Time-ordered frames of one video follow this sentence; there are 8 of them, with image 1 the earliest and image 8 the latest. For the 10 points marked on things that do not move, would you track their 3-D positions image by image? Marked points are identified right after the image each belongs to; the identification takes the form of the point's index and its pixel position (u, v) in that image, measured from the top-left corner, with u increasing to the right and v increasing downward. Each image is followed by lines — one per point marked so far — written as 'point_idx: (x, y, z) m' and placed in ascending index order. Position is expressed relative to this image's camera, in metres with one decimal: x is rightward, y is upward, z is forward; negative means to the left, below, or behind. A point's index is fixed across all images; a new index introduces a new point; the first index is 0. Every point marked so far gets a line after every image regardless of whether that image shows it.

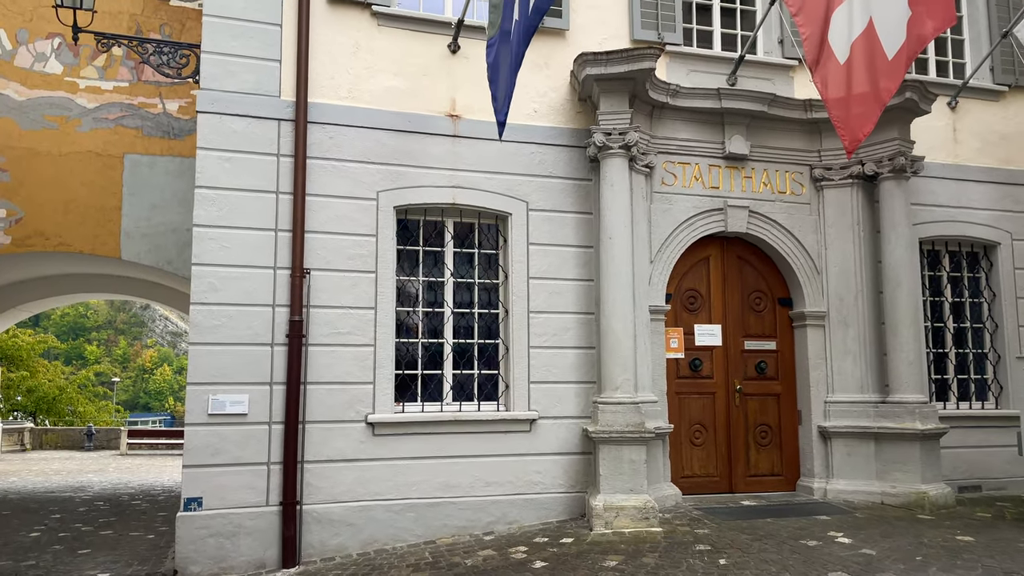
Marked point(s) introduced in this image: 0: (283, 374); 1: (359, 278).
0: (-2.0, -0.8, +6.8) m
1: (-1.4, +0.1, +7.1) m
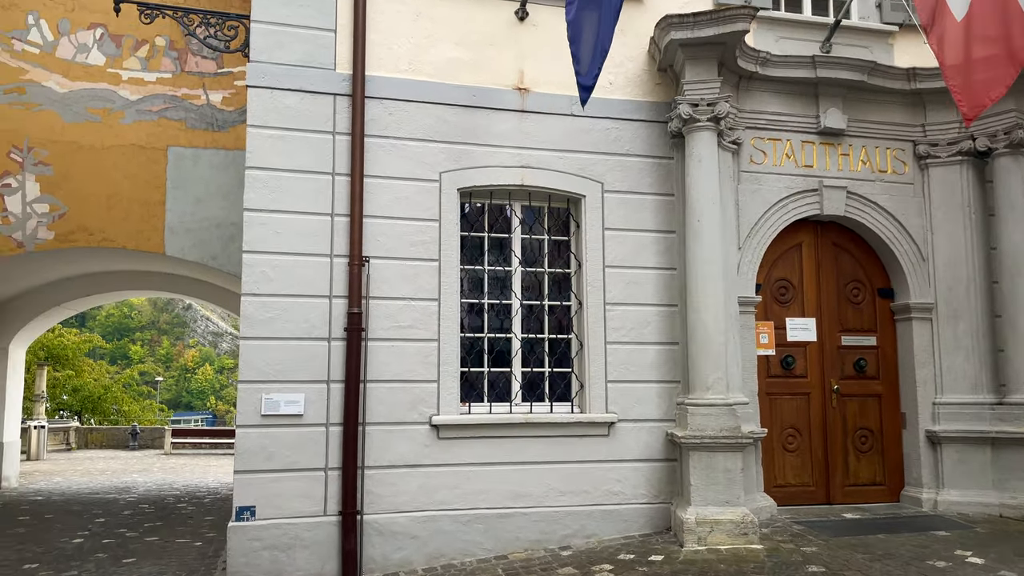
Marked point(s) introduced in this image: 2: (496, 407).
0: (-1.4, -0.7, +6.2) m
1: (-0.8, +0.2, +6.5) m
2: (-0.1, -1.0, +6.6) m
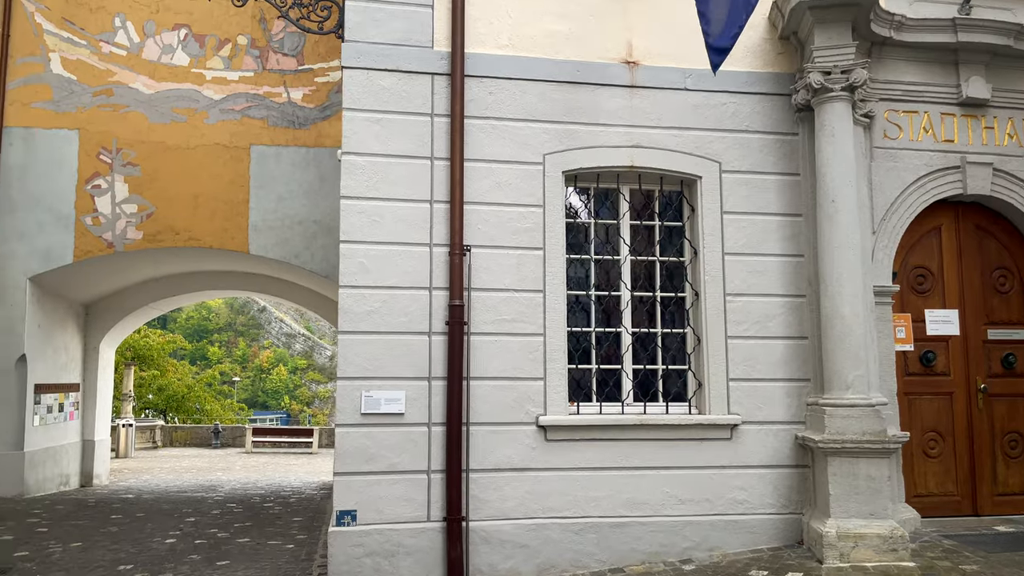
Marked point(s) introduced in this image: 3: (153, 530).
0: (-0.5, -0.6, +5.8) m
1: (+0.1, +0.2, +6.1) m
2: (+0.7, -0.9, +6.1) m
3: (-4.3, -2.9, +9.4) m
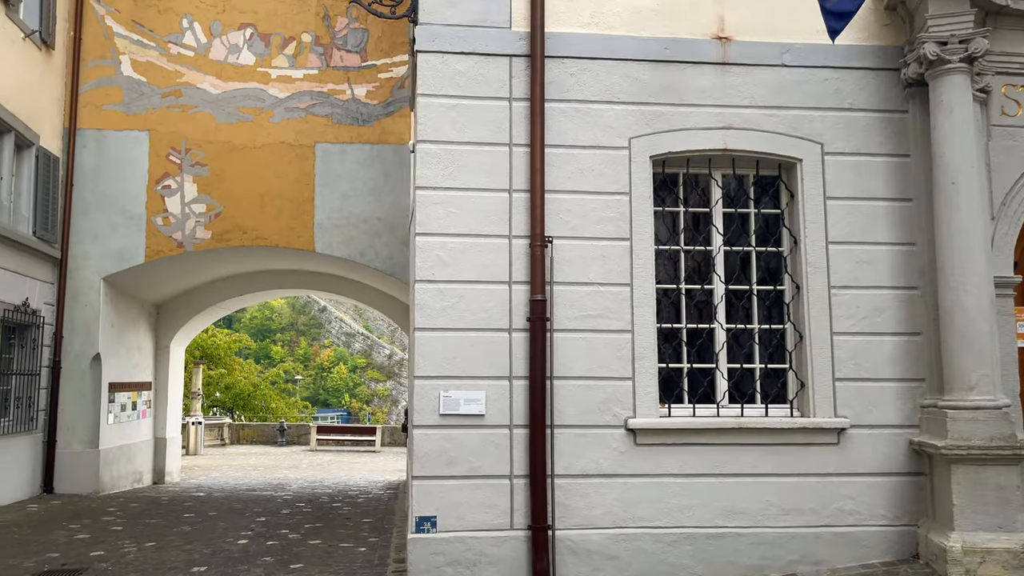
0: (+0.1, -0.6, +5.5) m
1: (+0.7, +0.3, +5.7) m
2: (+1.4, -0.9, +5.7) m
3: (-3.4, -2.9, +9.3) m
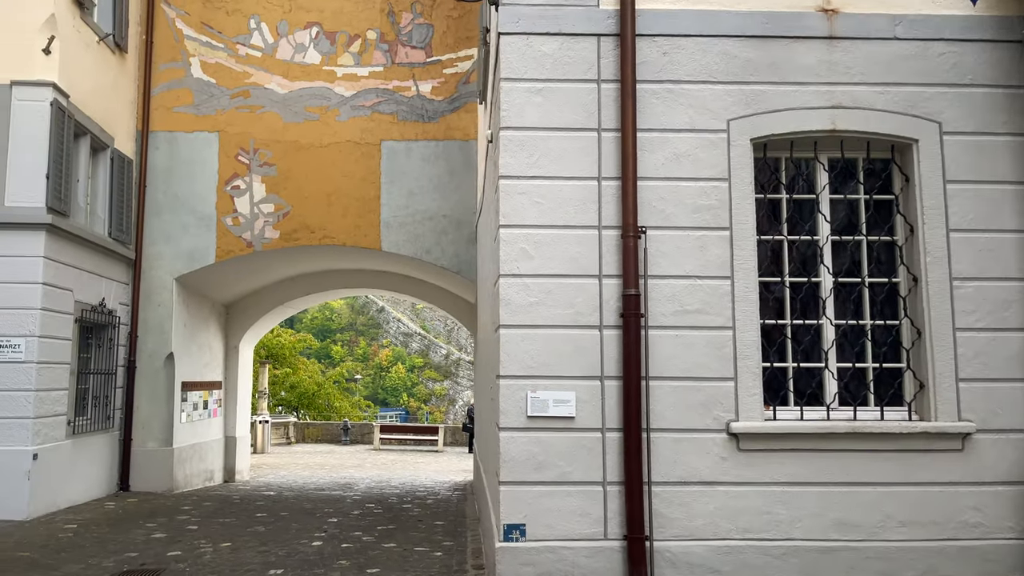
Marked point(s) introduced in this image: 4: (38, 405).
0: (+0.7, -0.5, +5.2) m
1: (+1.3, +0.3, +5.3) m
2: (+2.0, -0.8, +5.3) m
3: (-2.5, -2.9, +9.2) m
4: (-6.1, -1.5, +10.0) m
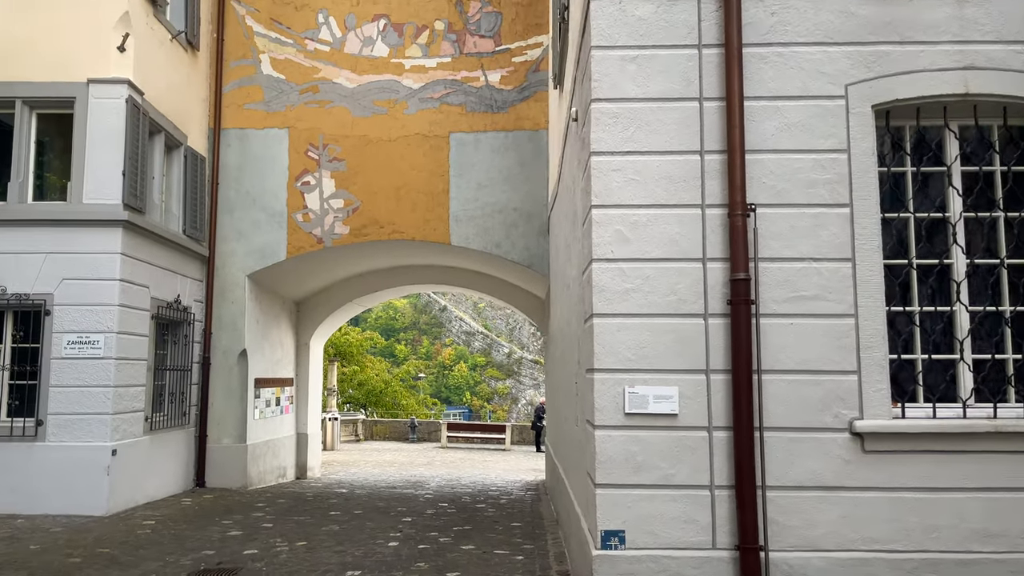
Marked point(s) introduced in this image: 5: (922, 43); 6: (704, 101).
0: (+1.3, -0.4, +4.7) m
1: (+1.9, +0.4, +4.8) m
2: (+2.6, -0.7, +4.7) m
3: (-1.6, -2.8, +9.0) m
4: (-5.1, -1.5, +10.0) m
5: (+2.5, +1.5, +4.8) m
6: (+1.2, +1.2, +4.9) m
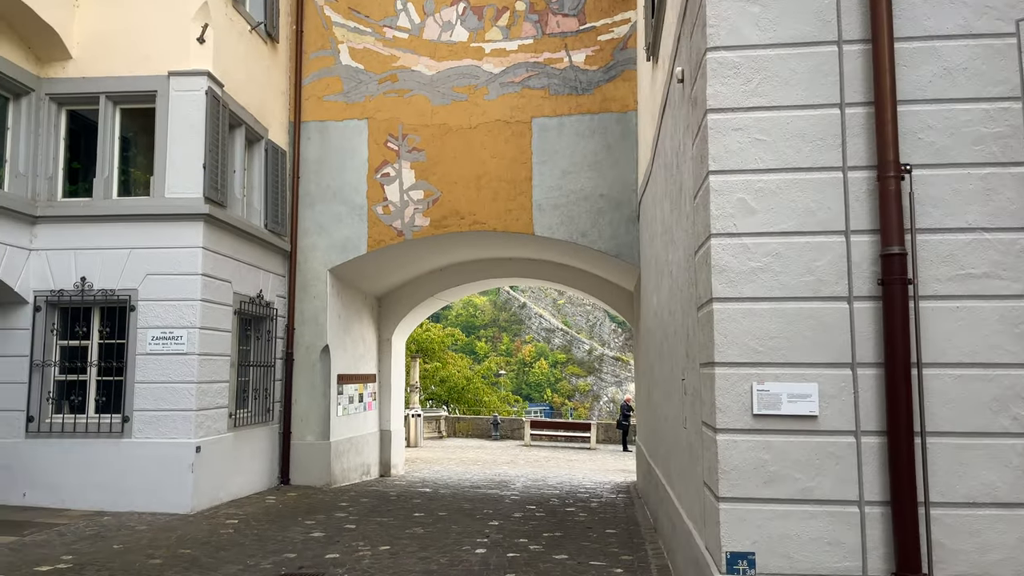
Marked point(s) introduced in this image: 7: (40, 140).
0: (+1.8, -0.3, +3.9) m
1: (+2.4, +0.6, +3.9) m
2: (+3.1, -0.6, +3.8) m
3: (-0.6, -2.7, +8.5) m
4: (-3.9, -1.4, +9.9) m
5: (+3.1, +1.6, +3.9) m
6: (+1.7, +1.3, +4.1) m
7: (-6.2, +1.9, +10.3) m
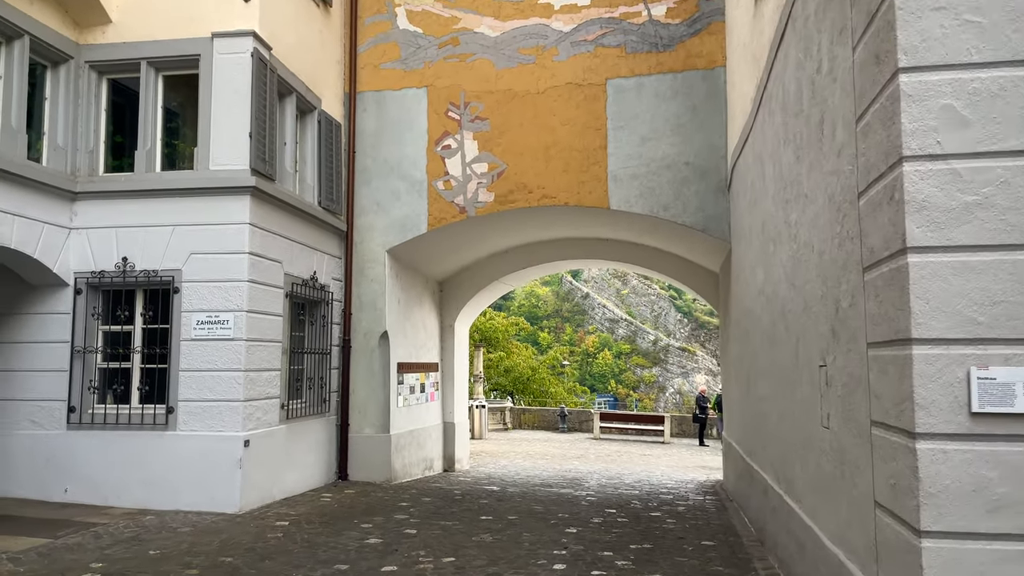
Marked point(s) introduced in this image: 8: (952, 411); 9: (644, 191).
0: (+2.2, -0.1, +2.7) m
1: (+2.8, +0.8, +2.6) m
2: (+3.5, -0.4, +2.4) m
3: (+0.2, -2.4, +7.5) m
4: (-3.1, -1.1, +9.1) m
5: (+3.4, +1.9, +2.5) m
6: (+2.1, +1.5, +2.8) m
7: (-5.3, +2.2, +9.6) m
8: (+1.6, -0.4, +2.8) m
9: (+1.8, +1.3, +10.3) m
